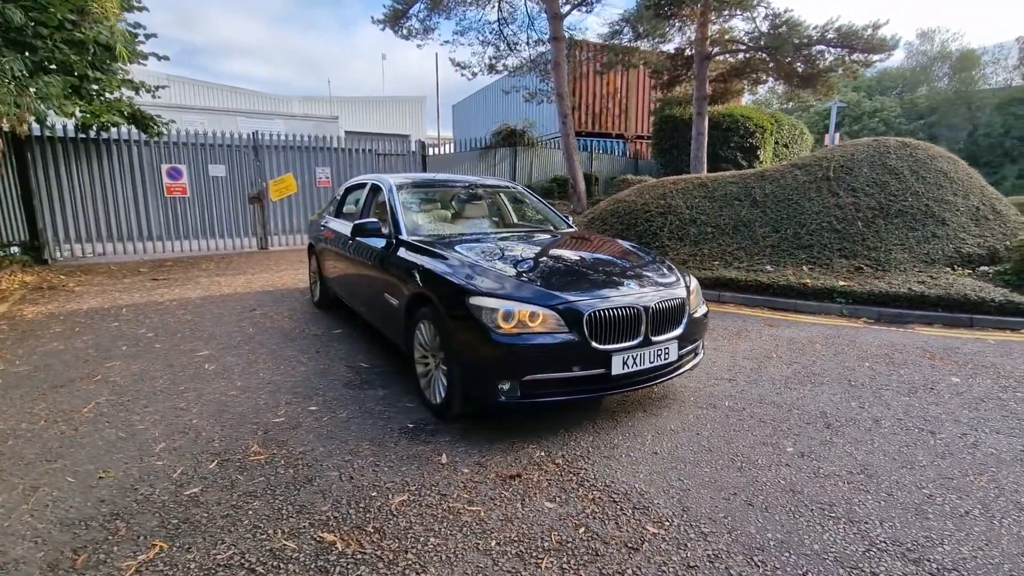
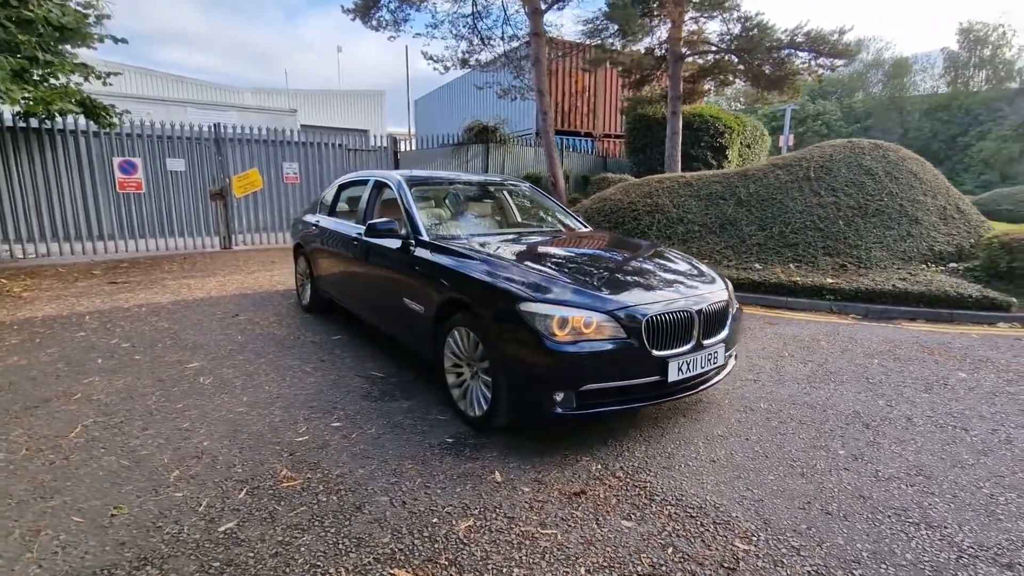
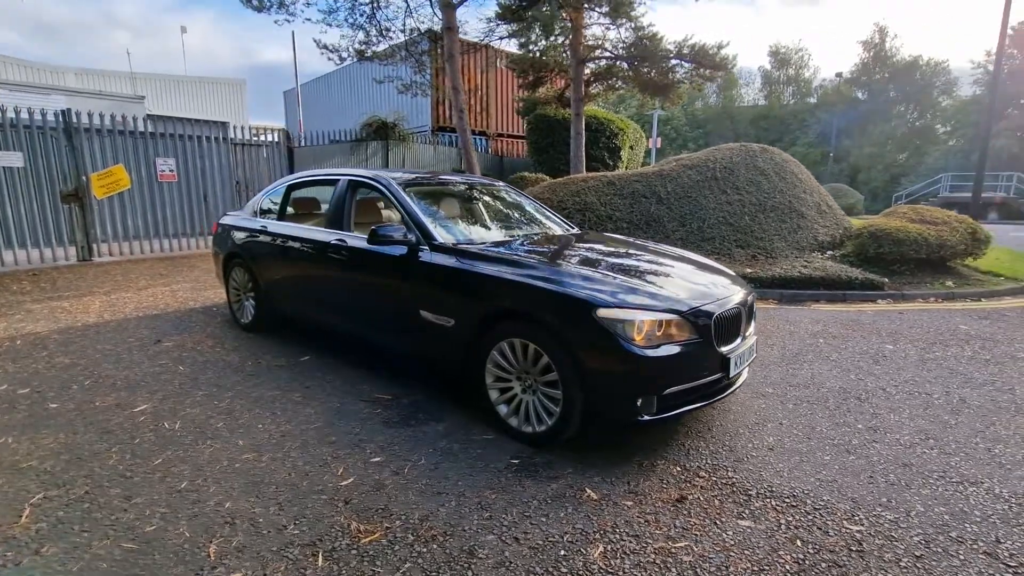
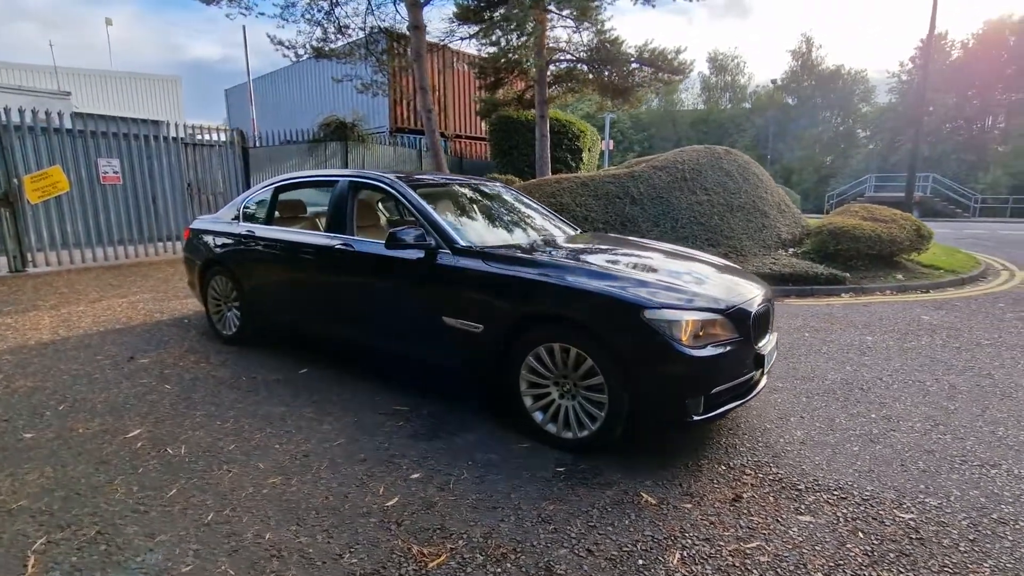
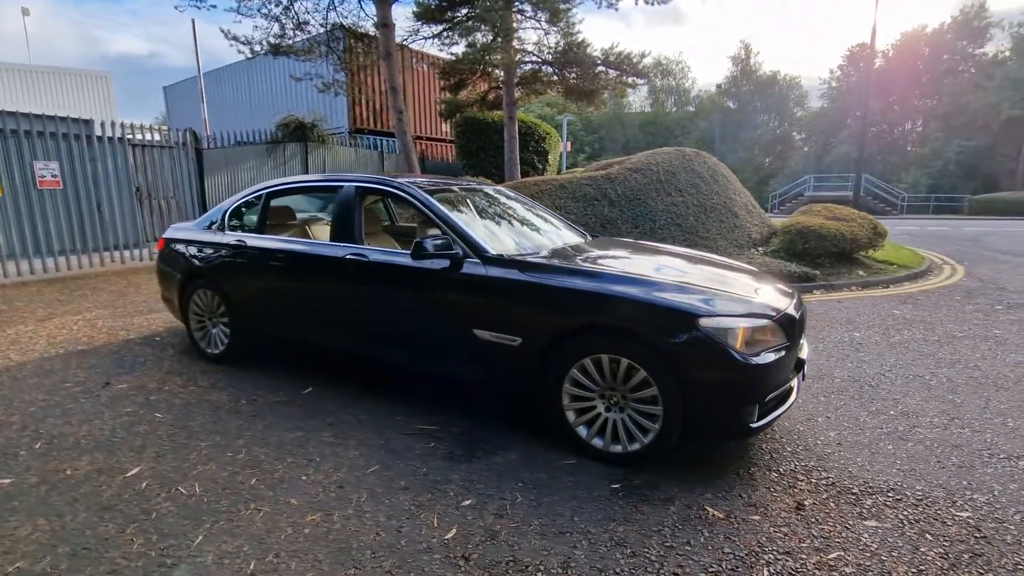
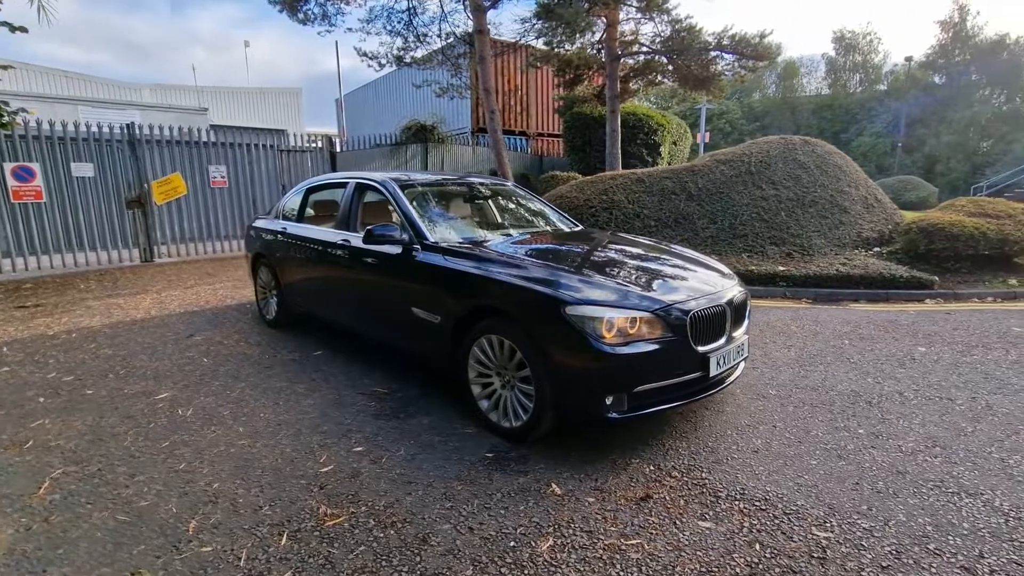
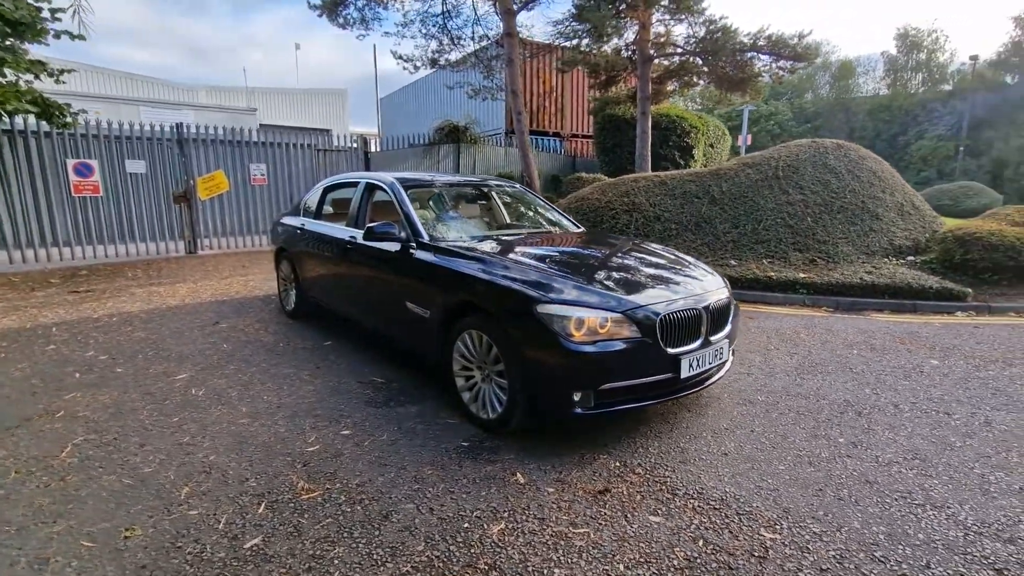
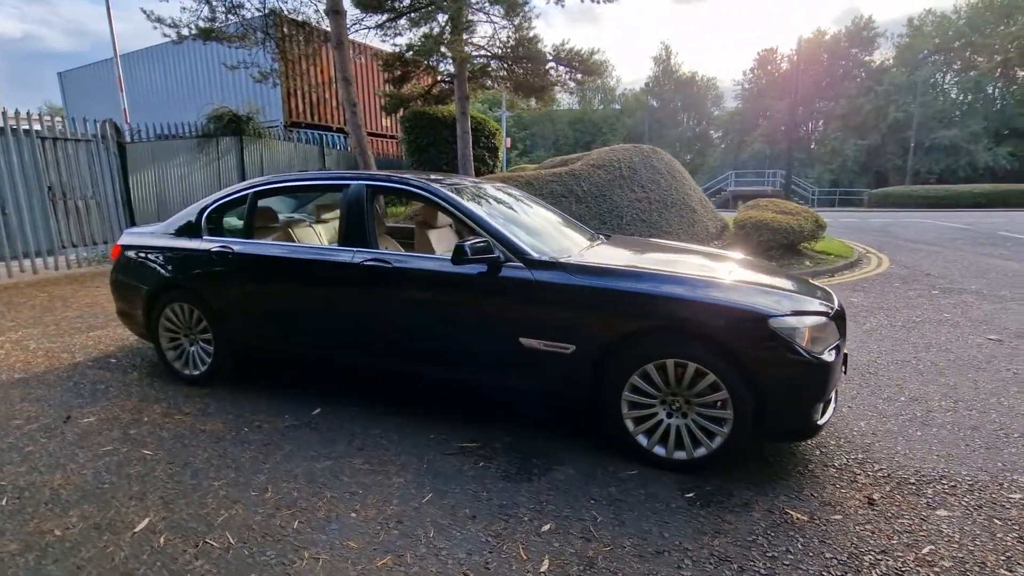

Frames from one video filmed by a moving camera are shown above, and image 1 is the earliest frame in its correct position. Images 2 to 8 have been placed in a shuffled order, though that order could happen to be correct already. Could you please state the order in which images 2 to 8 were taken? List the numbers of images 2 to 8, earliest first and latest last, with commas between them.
2, 7, 6, 3, 4, 5, 8
